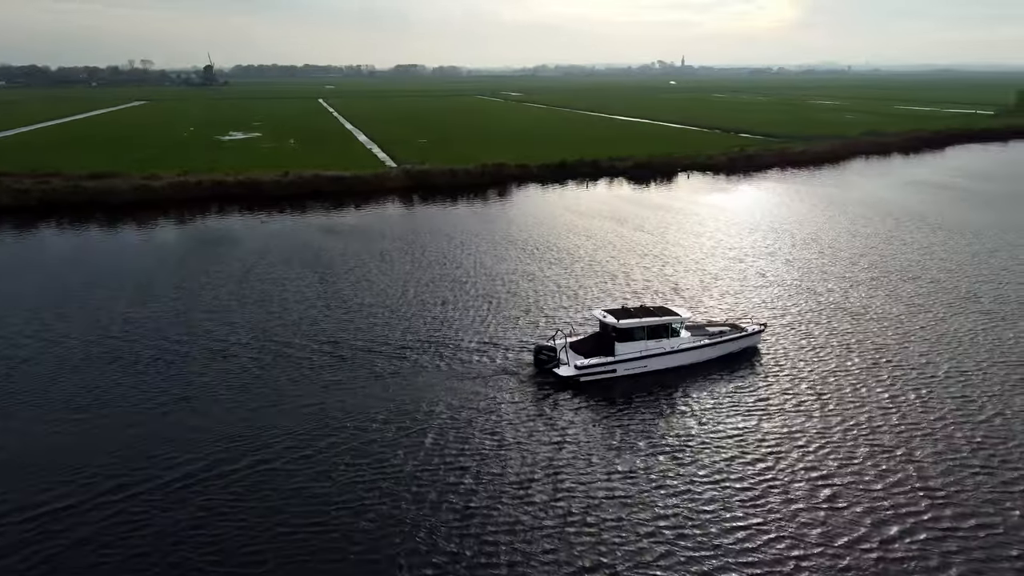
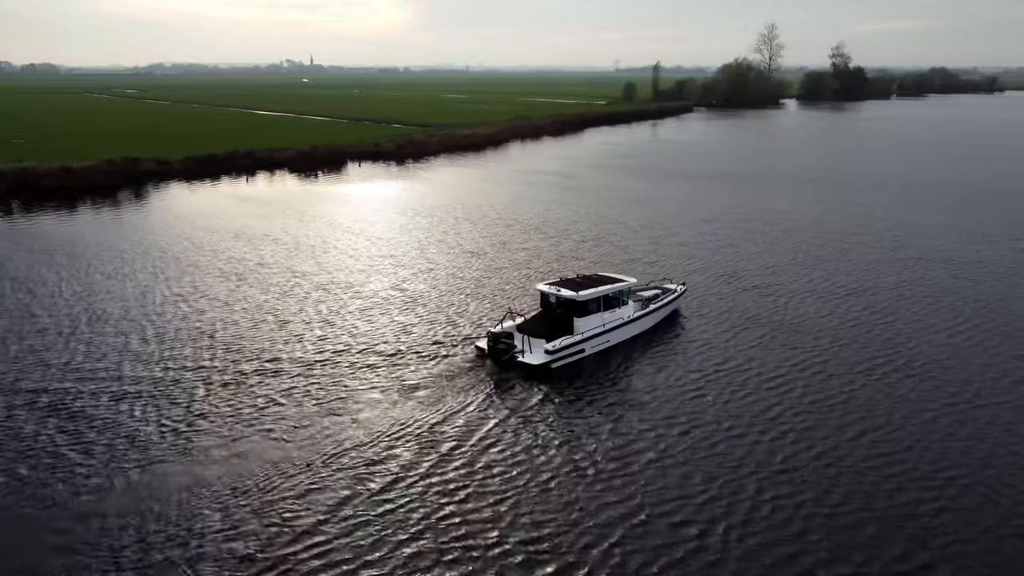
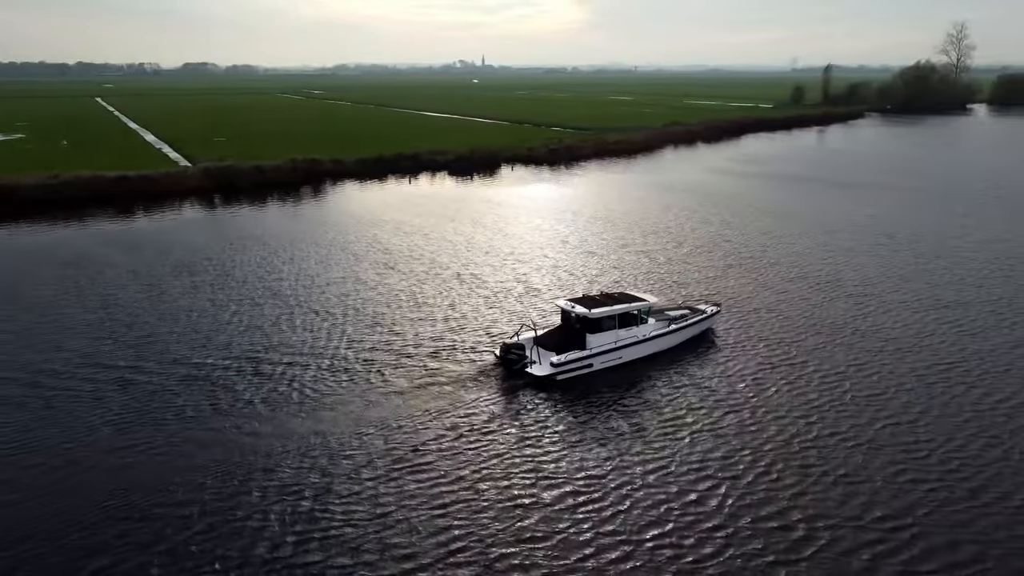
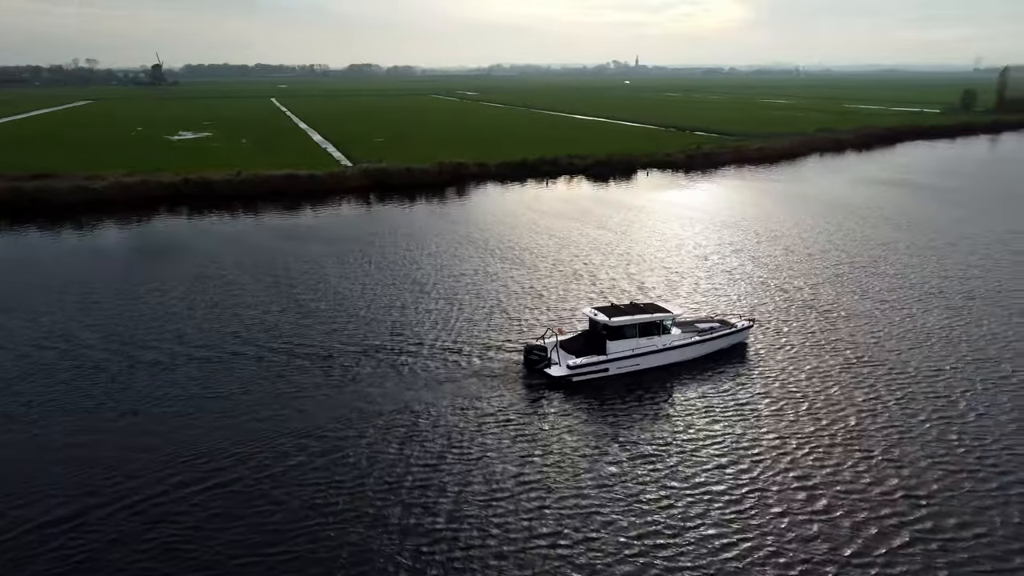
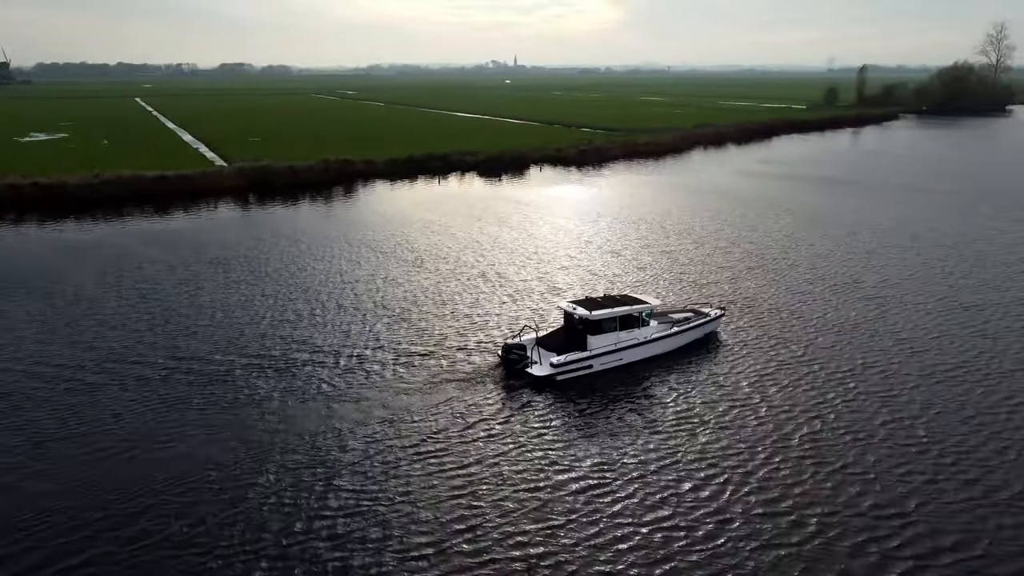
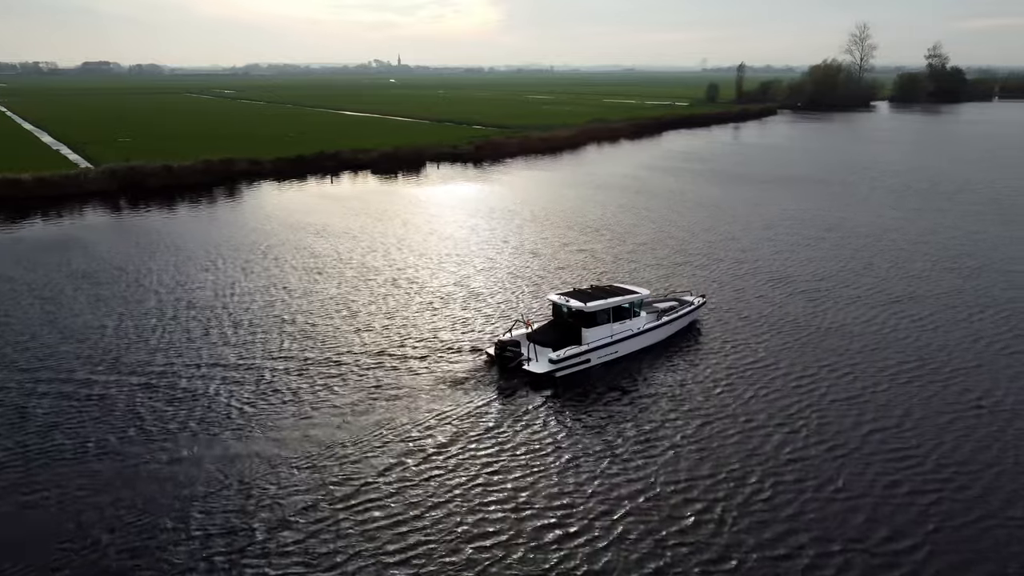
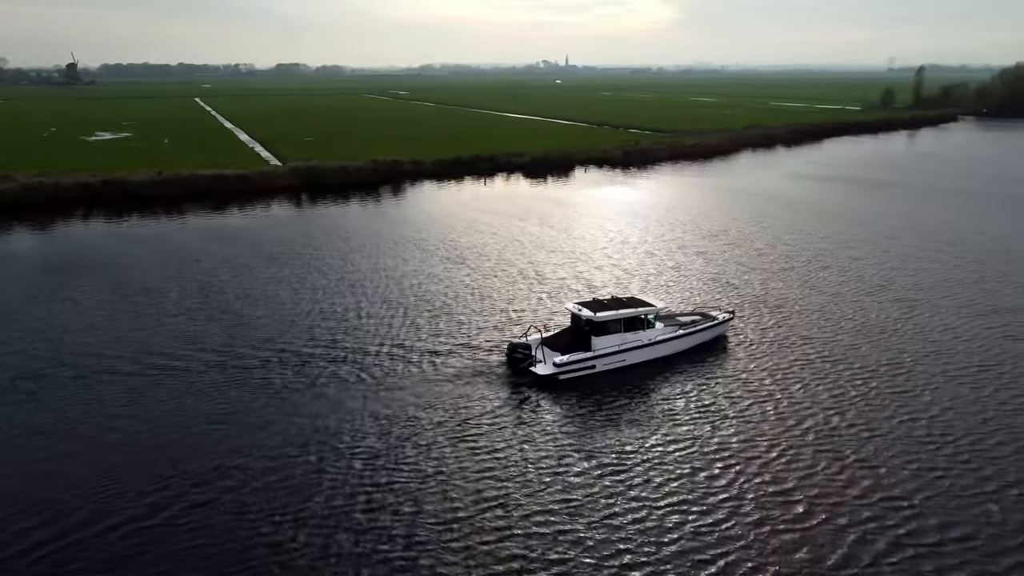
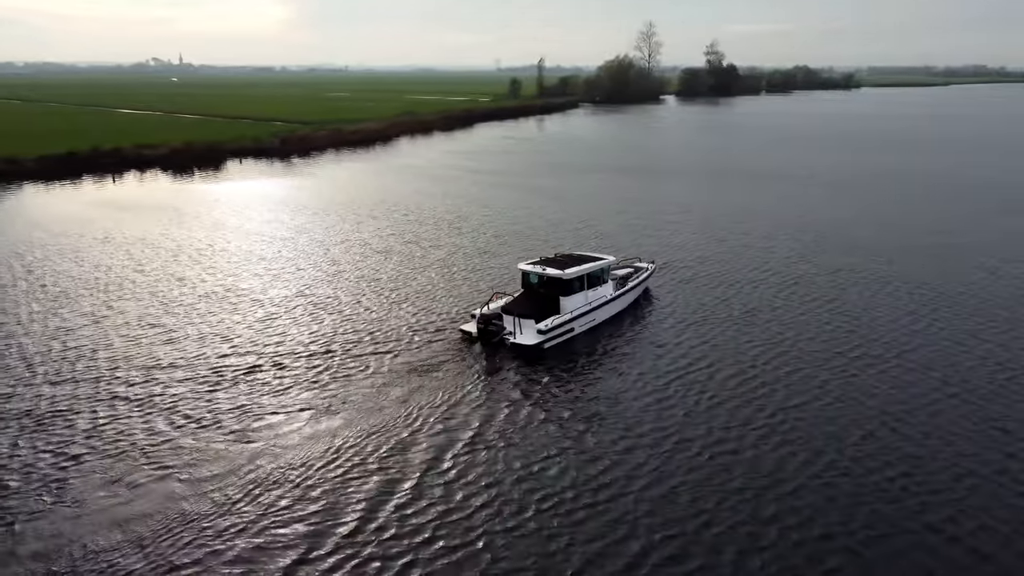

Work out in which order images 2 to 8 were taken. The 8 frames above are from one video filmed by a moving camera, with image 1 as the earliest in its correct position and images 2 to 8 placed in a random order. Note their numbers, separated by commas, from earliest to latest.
4, 7, 5, 3, 6, 2, 8
